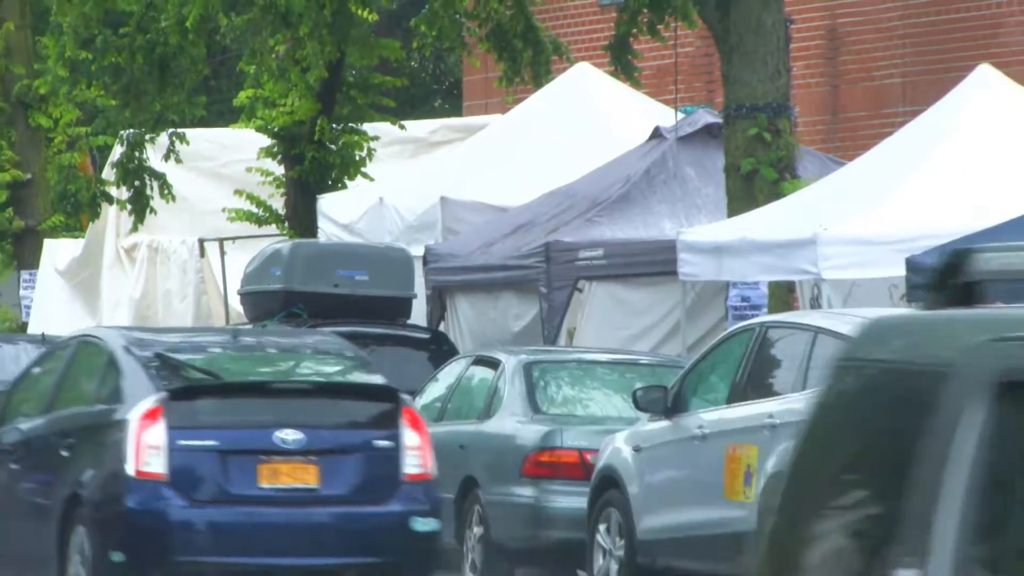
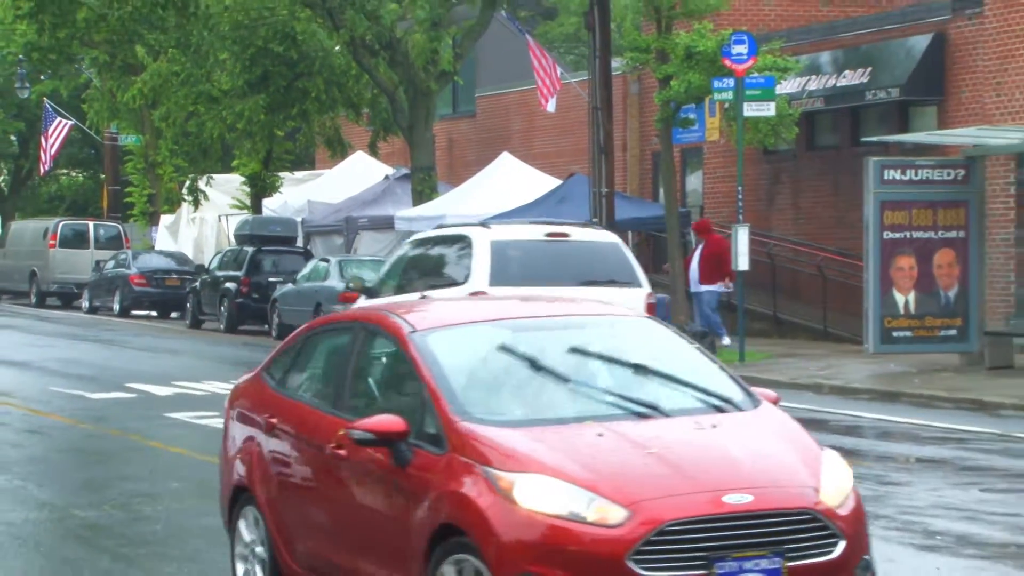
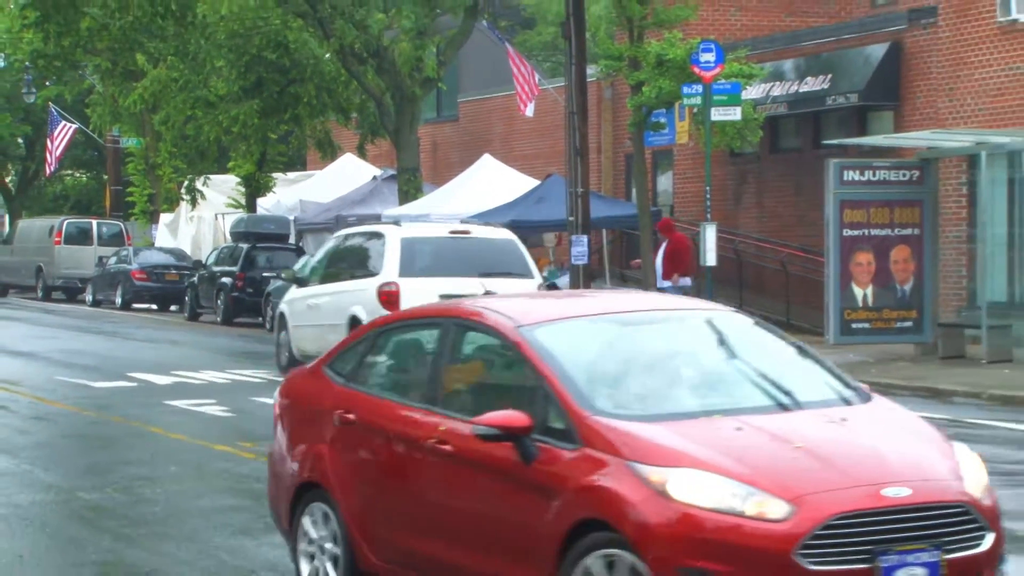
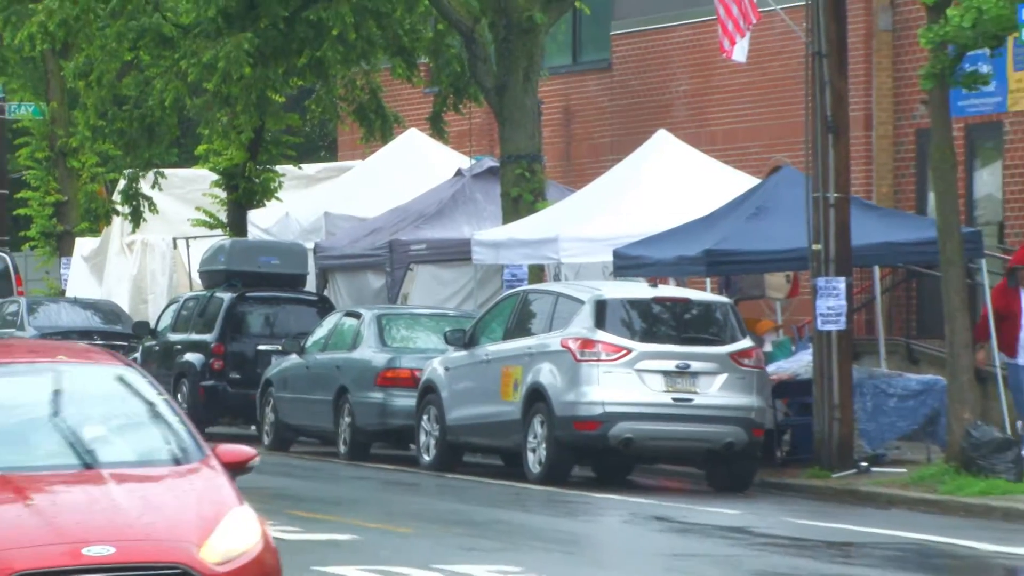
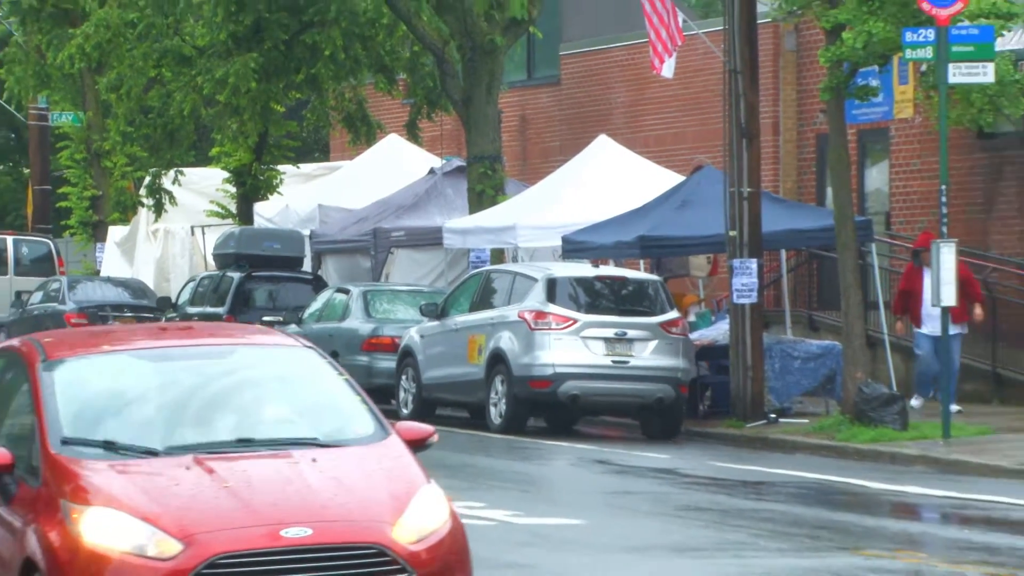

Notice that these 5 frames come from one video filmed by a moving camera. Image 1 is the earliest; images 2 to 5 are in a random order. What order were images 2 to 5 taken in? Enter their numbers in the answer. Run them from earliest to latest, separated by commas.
4, 5, 2, 3
